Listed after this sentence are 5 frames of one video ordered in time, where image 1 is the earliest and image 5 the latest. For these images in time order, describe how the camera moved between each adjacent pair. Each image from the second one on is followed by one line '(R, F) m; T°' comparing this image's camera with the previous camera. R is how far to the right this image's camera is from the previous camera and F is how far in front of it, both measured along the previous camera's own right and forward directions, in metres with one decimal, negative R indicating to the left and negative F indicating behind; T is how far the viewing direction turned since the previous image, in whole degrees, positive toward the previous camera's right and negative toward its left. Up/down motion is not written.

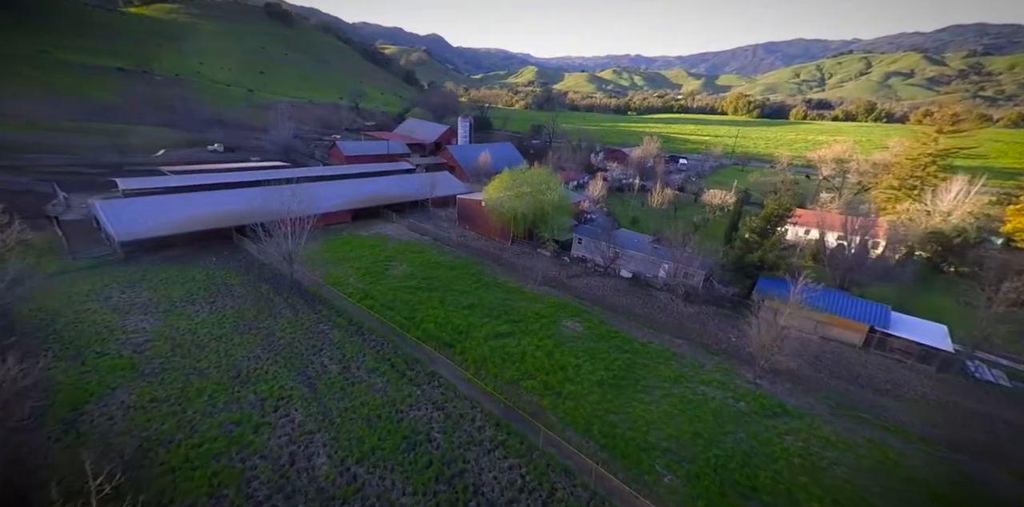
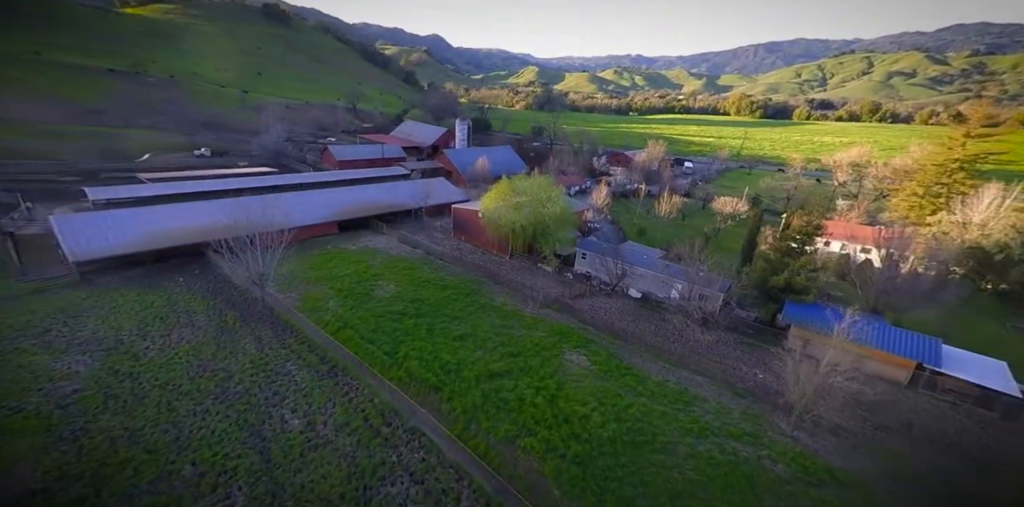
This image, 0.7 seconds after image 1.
(+0.1, +2.1) m; 0°
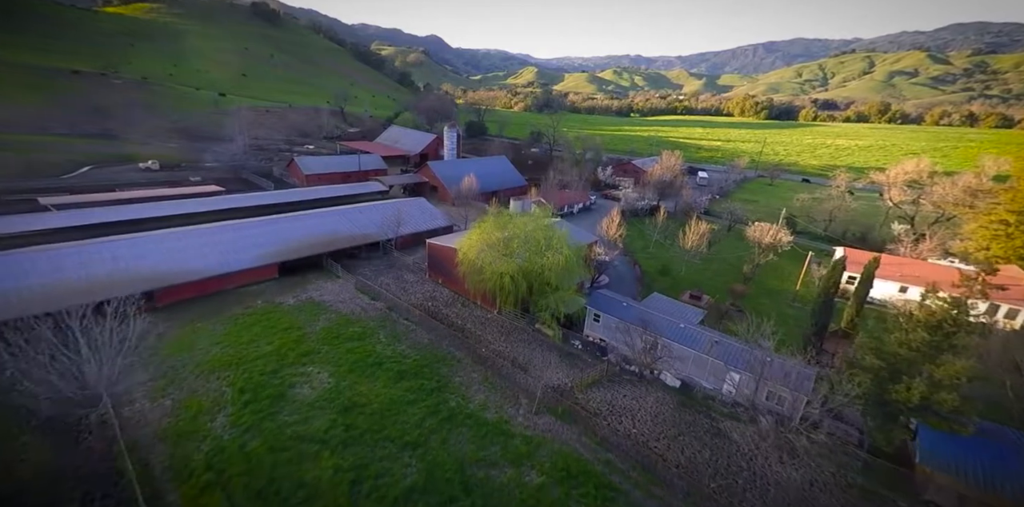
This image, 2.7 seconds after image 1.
(+0.6, +6.5) m; 0°
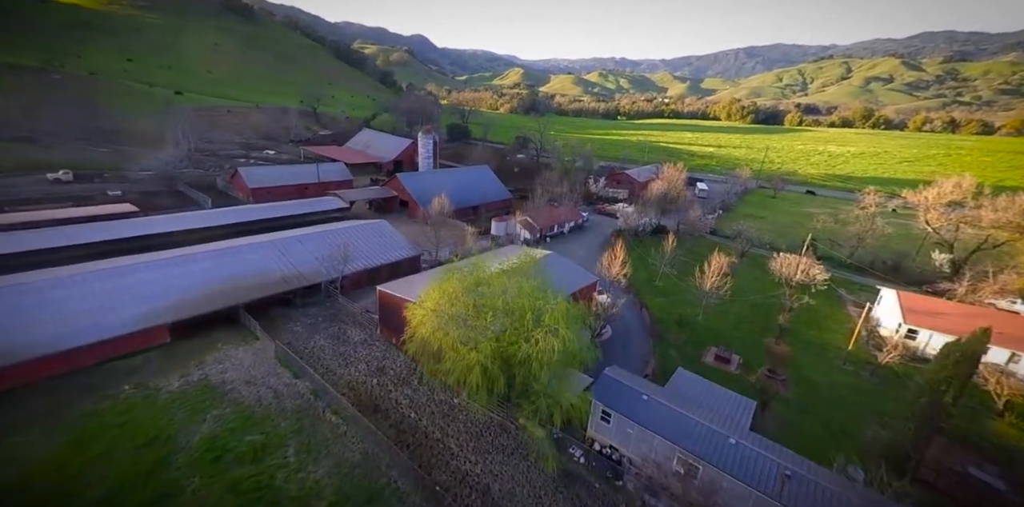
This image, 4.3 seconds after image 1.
(+0.4, +5.6) m; +2°
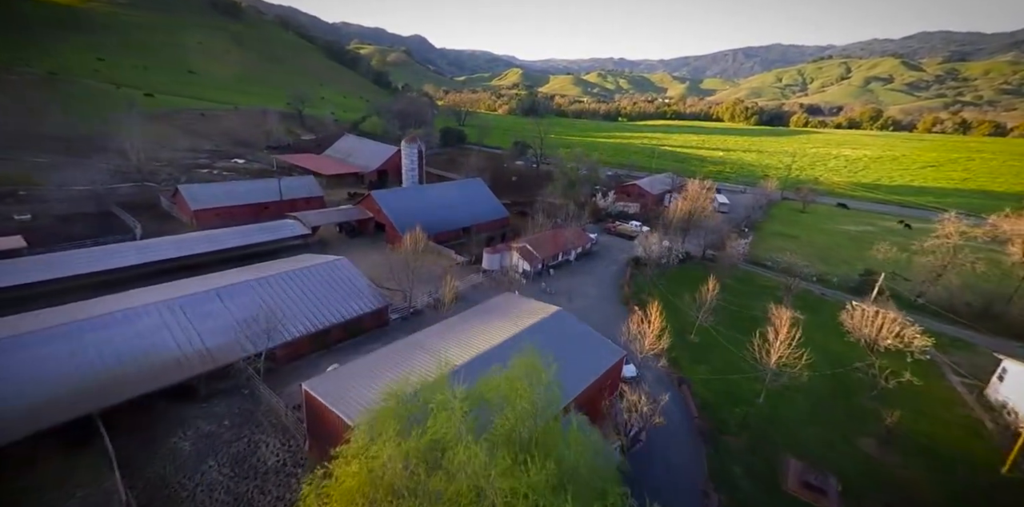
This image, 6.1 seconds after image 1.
(+0.2, +6.2) m; 0°
